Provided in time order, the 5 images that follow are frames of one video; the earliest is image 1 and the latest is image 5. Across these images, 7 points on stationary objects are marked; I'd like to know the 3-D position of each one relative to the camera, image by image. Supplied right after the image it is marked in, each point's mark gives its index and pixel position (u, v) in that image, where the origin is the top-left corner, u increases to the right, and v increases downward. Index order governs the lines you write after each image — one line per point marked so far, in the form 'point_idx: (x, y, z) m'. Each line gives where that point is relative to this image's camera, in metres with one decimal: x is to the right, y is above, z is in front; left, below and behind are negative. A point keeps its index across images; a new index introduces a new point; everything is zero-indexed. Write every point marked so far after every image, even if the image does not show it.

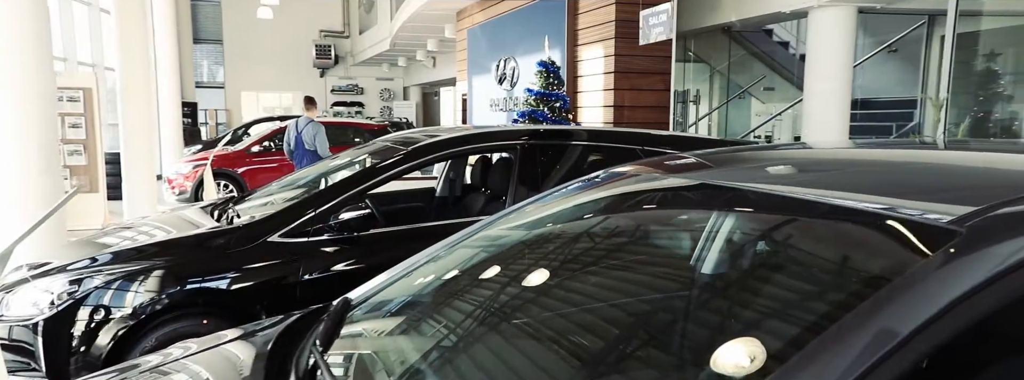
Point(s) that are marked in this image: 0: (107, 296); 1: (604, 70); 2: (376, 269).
0: (-1.6, -0.4, +2.5) m
1: (+0.7, +0.9, +5.1) m
2: (-0.6, -0.3, +2.7) m
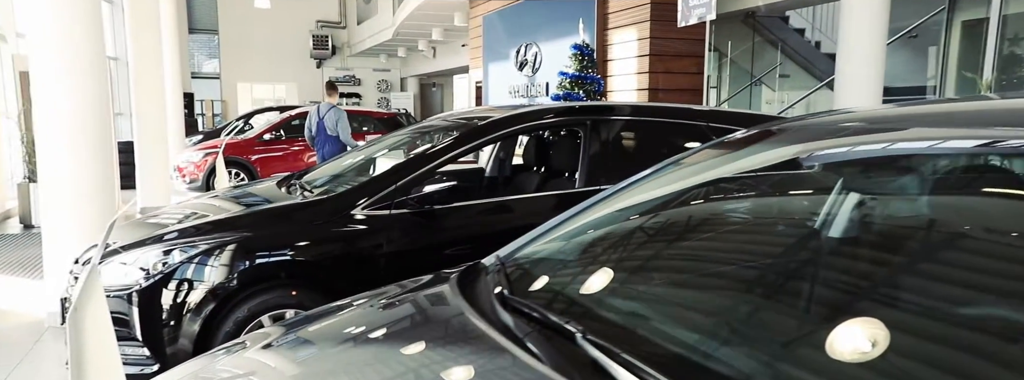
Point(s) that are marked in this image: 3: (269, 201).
0: (-1.2, -0.3, +2.5) m
1: (+1.0, +1.1, +5.2) m
2: (-0.2, -0.2, +2.8) m
3: (-1.3, -0.1, +3.3) m
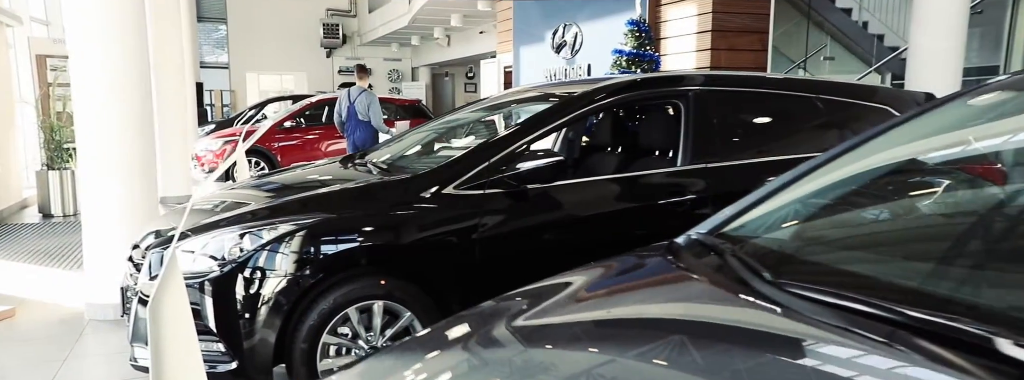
0: (-0.8, -0.2, +2.2) m
1: (+1.4, +1.2, +4.9) m
2: (+0.2, -0.1, +2.5) m
3: (-0.9, 0.0, +3.0) m
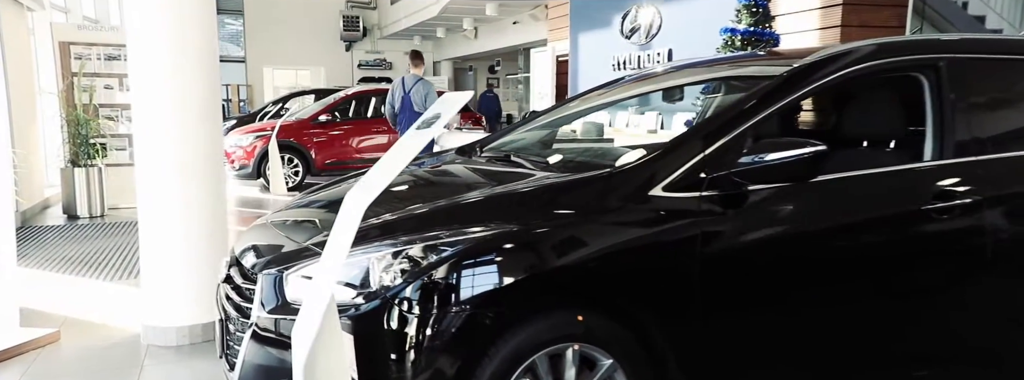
0: (-0.2, -0.2, +1.6) m
1: (+2.0, +1.2, +4.3) m
2: (+0.8, -0.1, +1.9) m
3: (-0.3, 0.0, +2.4) m
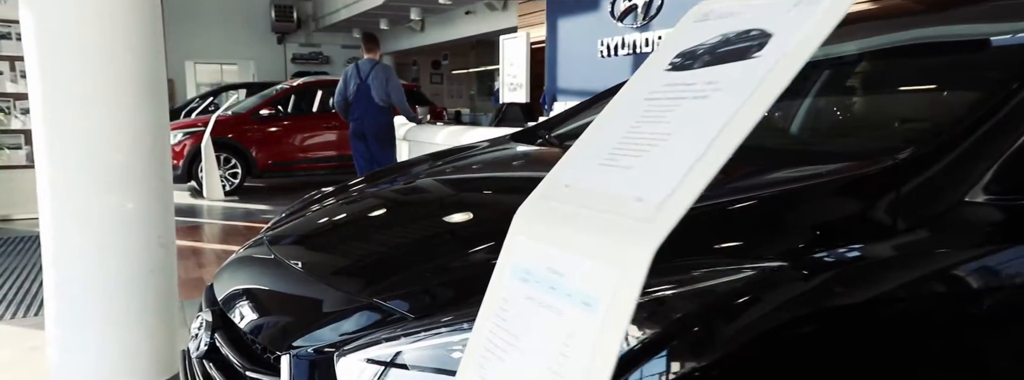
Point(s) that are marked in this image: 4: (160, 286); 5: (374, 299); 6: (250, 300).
0: (+0.1, -0.2, +0.8) m
1: (+2.1, +1.2, +3.7) m
2: (+1.1, -0.1, +1.2) m
3: (0.0, 0.0, +1.6) m
4: (-1.2, -0.3, +2.3) m
5: (-0.2, -0.2, +1.0) m
6: (-0.4, -0.2, +1.1) m
